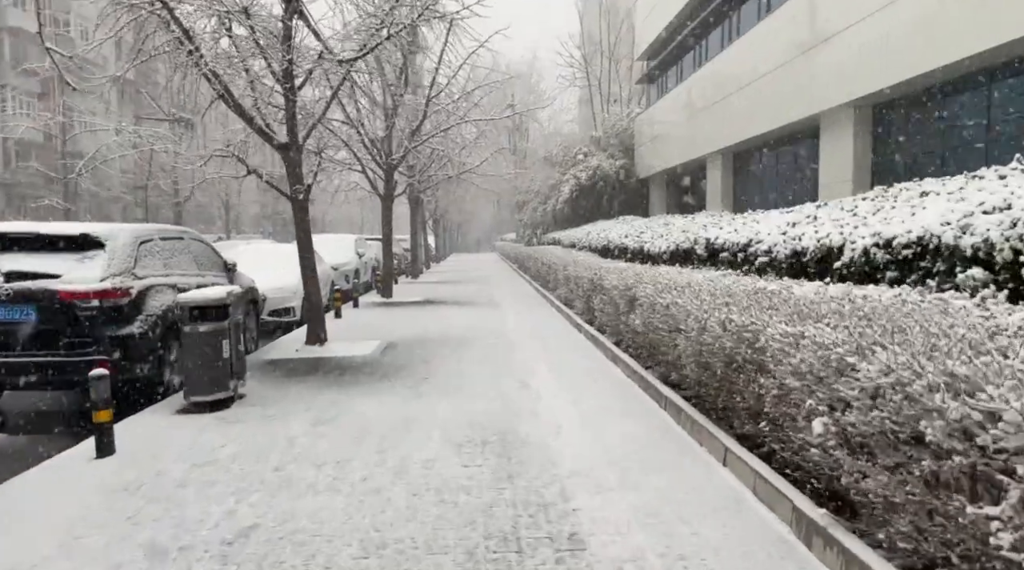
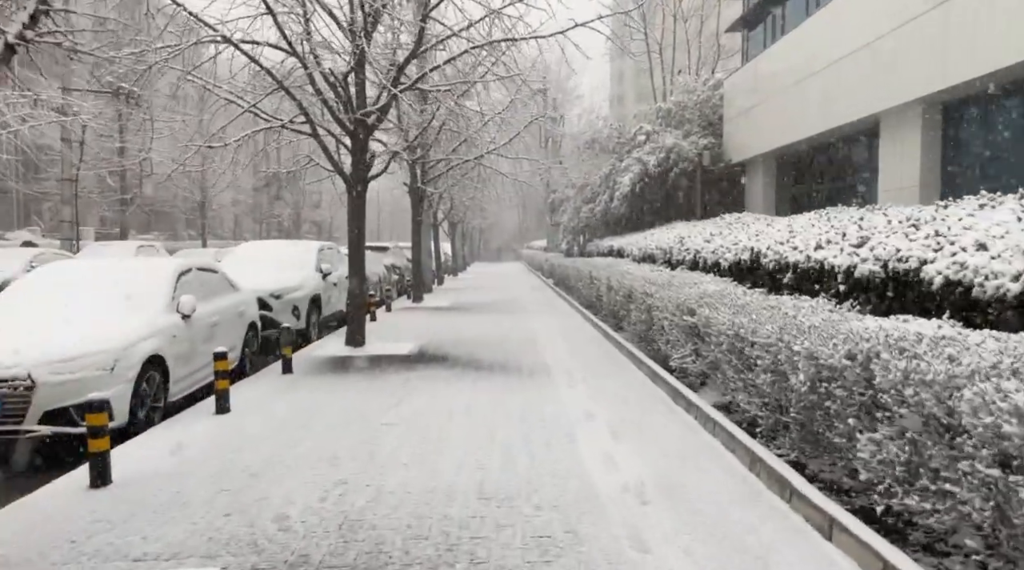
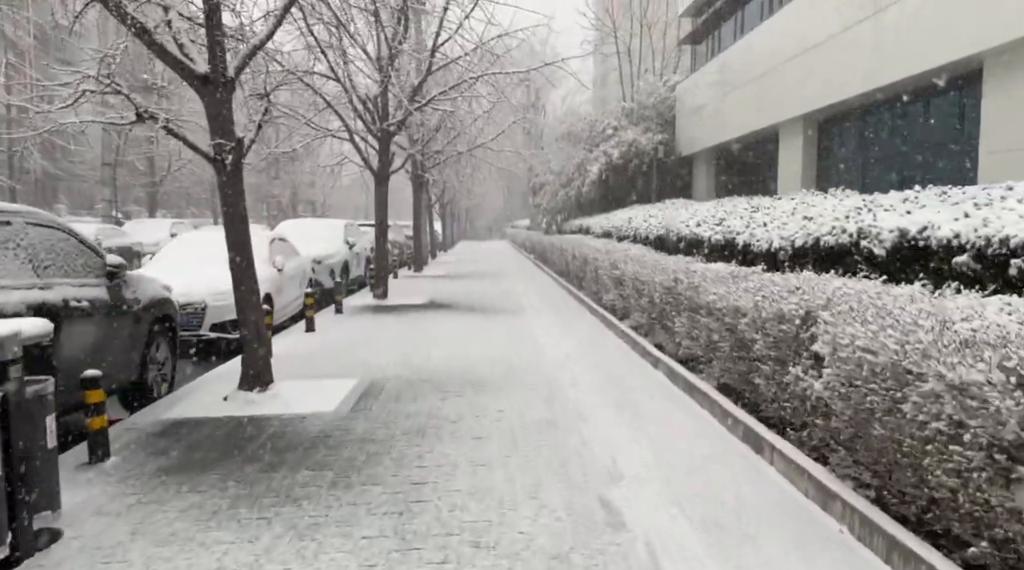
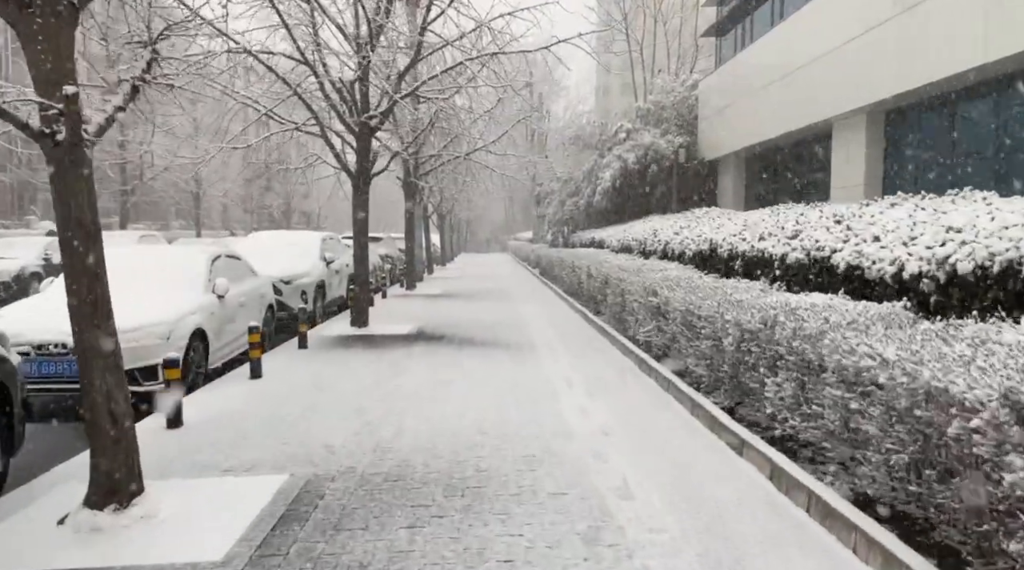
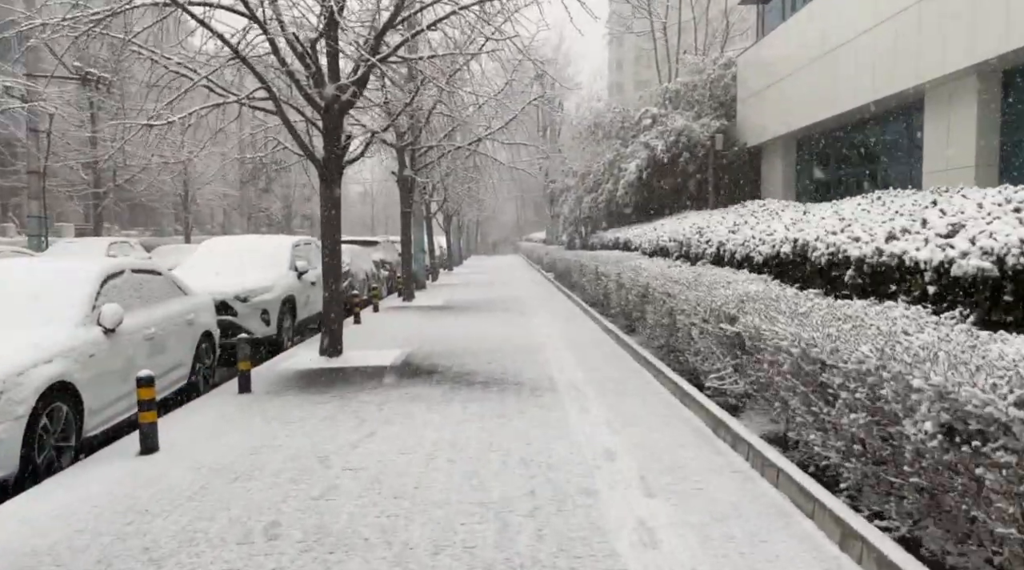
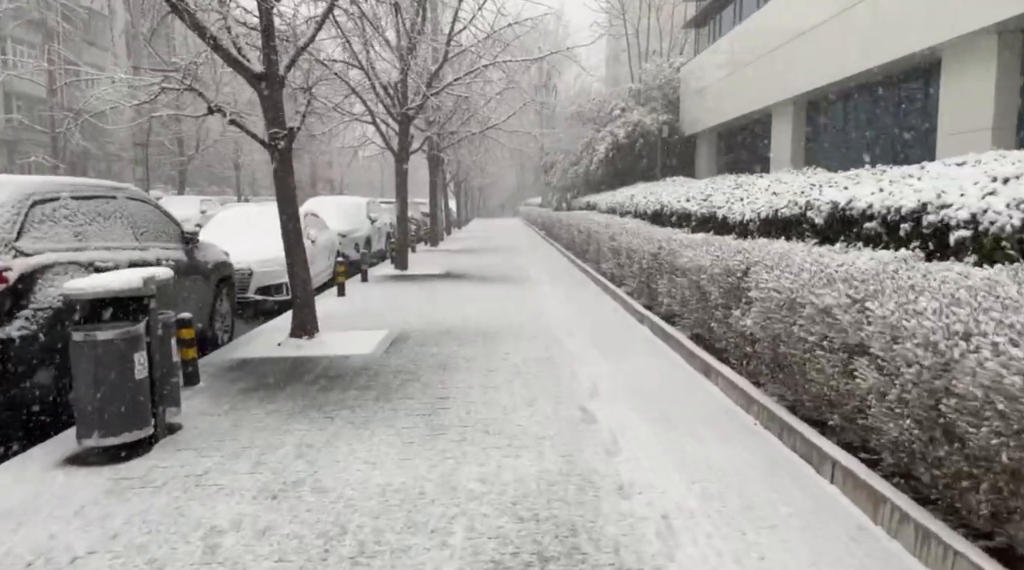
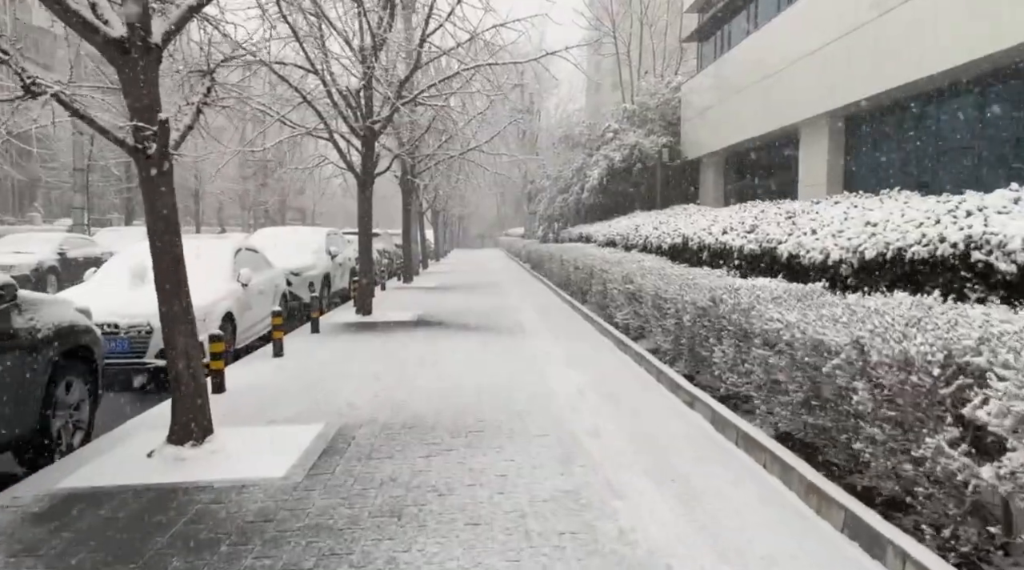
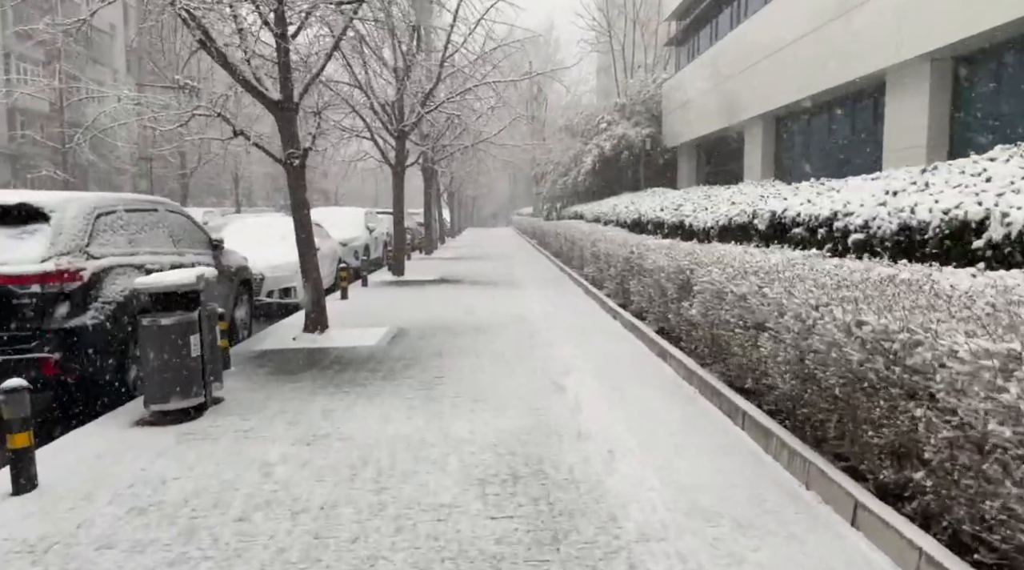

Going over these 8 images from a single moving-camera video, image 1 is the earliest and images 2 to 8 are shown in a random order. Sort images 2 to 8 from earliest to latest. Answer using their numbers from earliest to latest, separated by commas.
8, 6, 3, 7, 4, 2, 5
